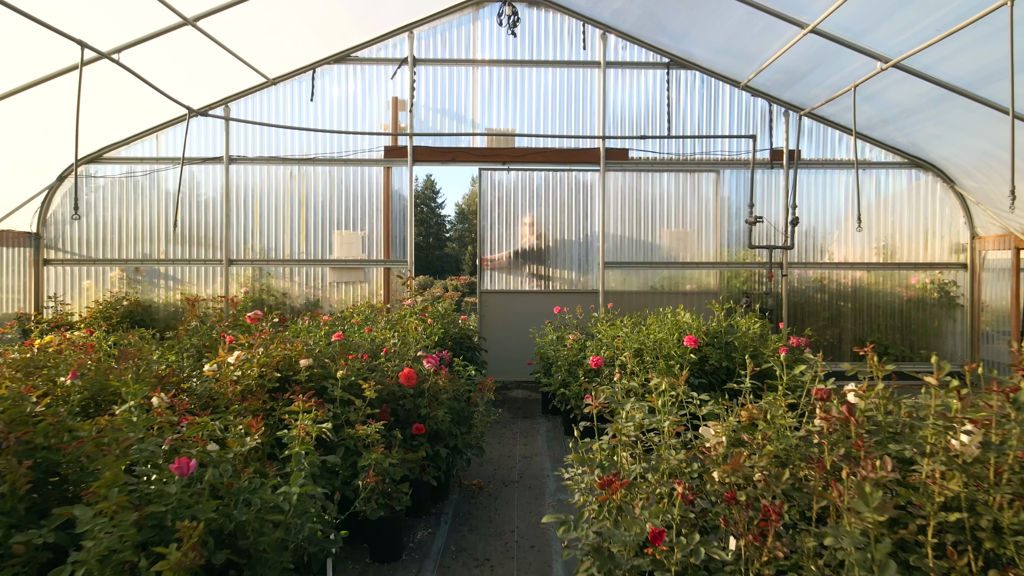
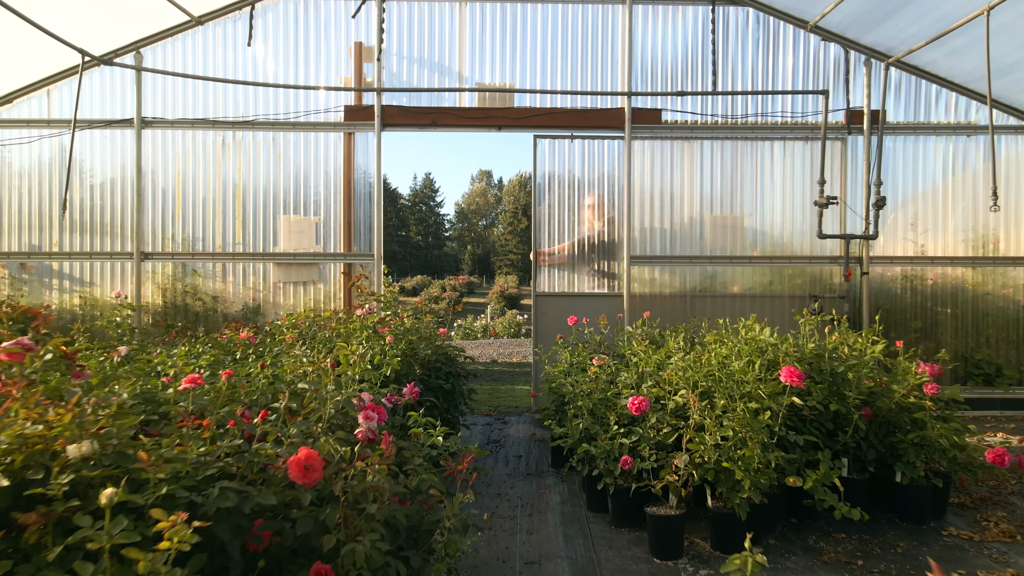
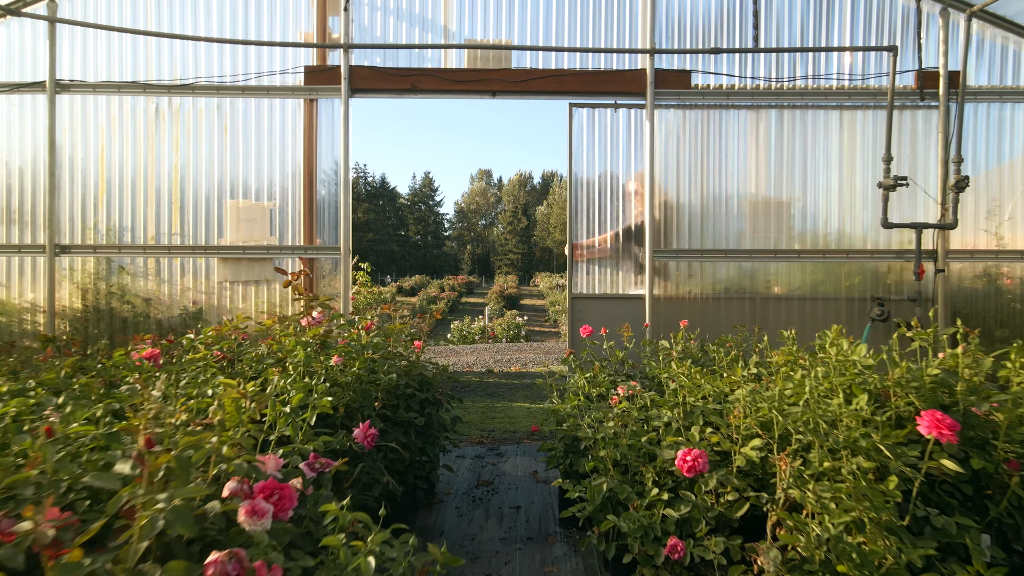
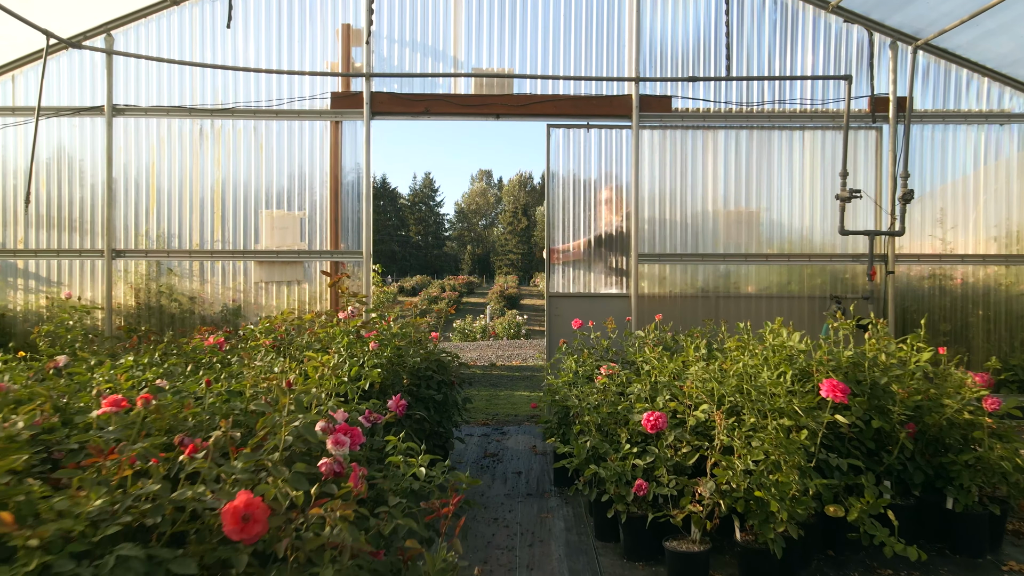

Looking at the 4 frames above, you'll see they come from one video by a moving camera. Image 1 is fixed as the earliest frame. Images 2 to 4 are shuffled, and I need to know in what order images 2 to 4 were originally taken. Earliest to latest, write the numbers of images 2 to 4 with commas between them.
2, 4, 3
